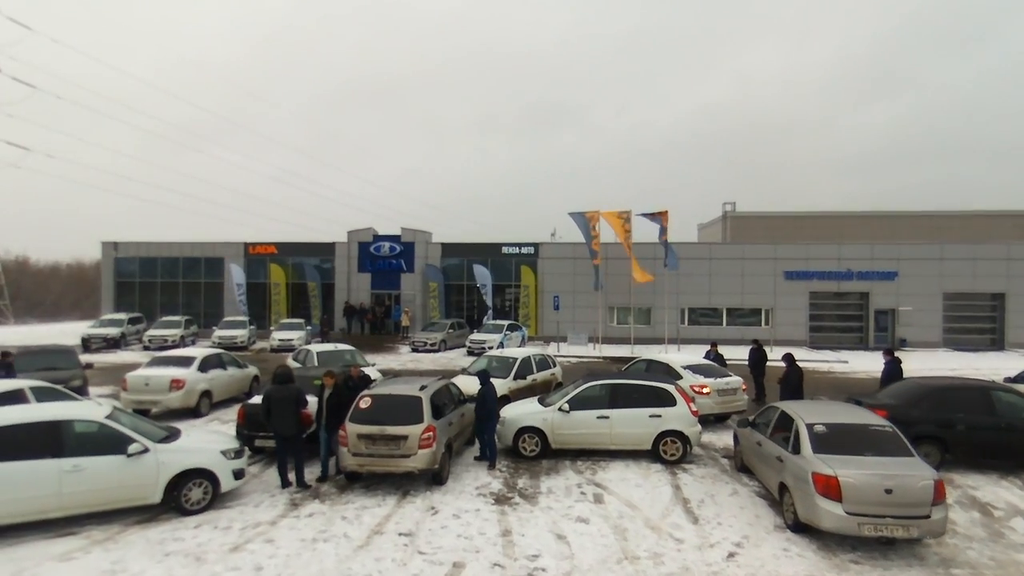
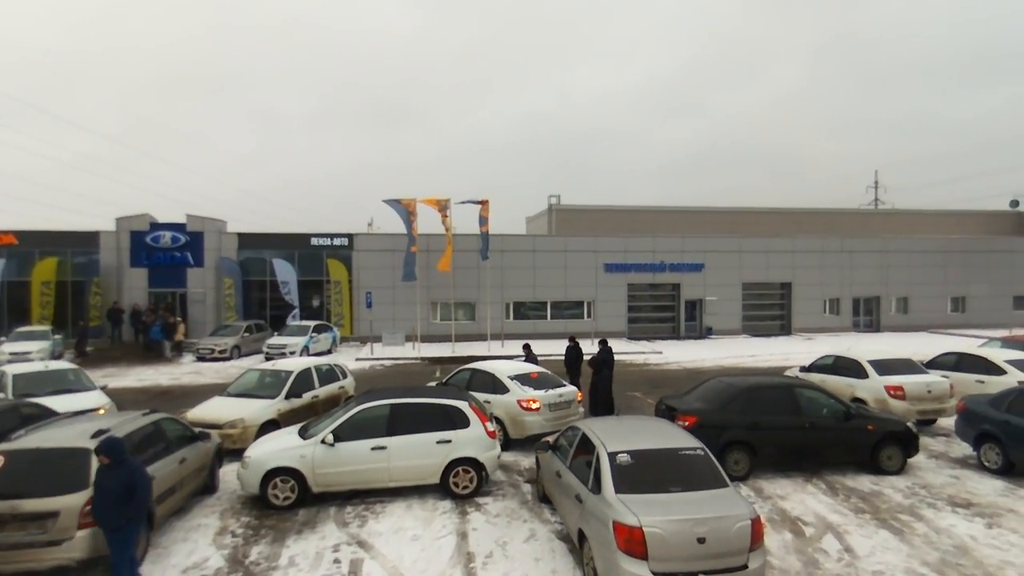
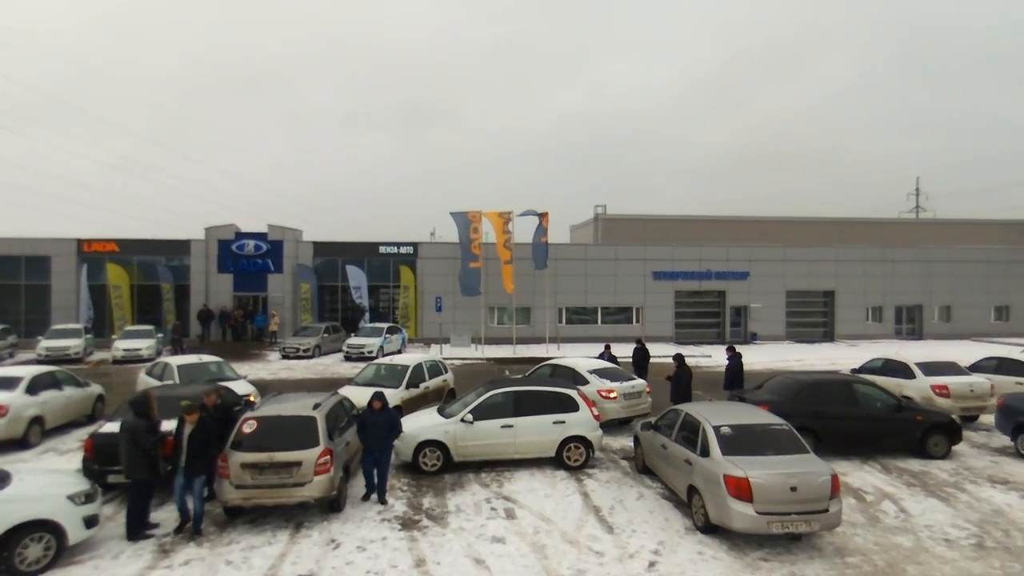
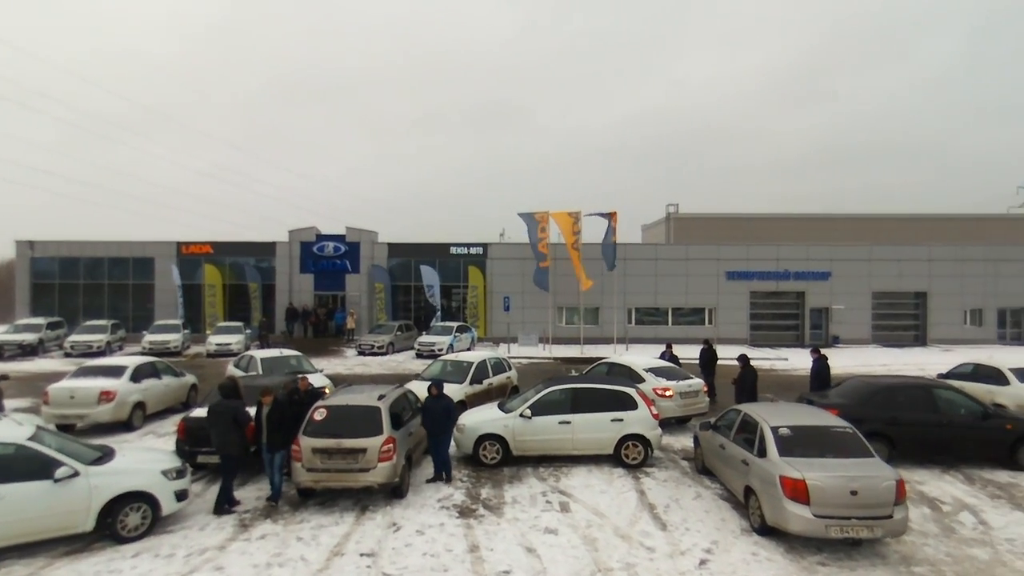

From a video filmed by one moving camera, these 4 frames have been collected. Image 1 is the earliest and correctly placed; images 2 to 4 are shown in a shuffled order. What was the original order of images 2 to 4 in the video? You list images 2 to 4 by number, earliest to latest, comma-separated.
4, 3, 2
